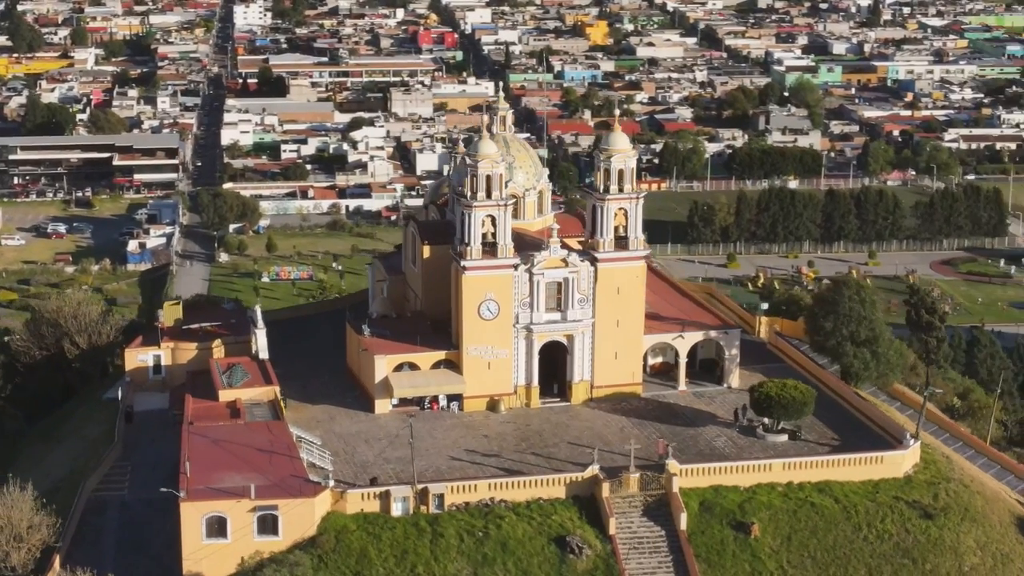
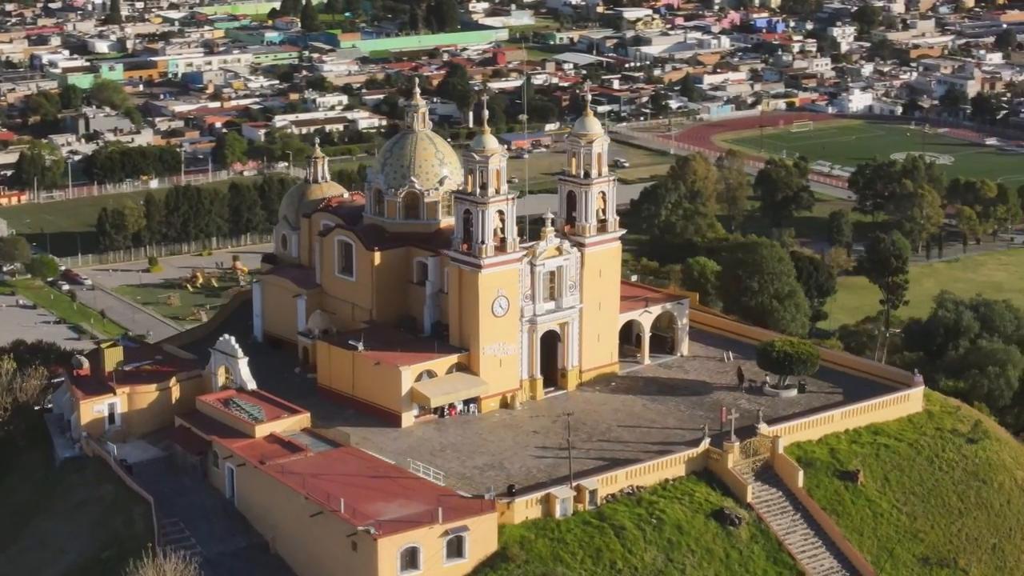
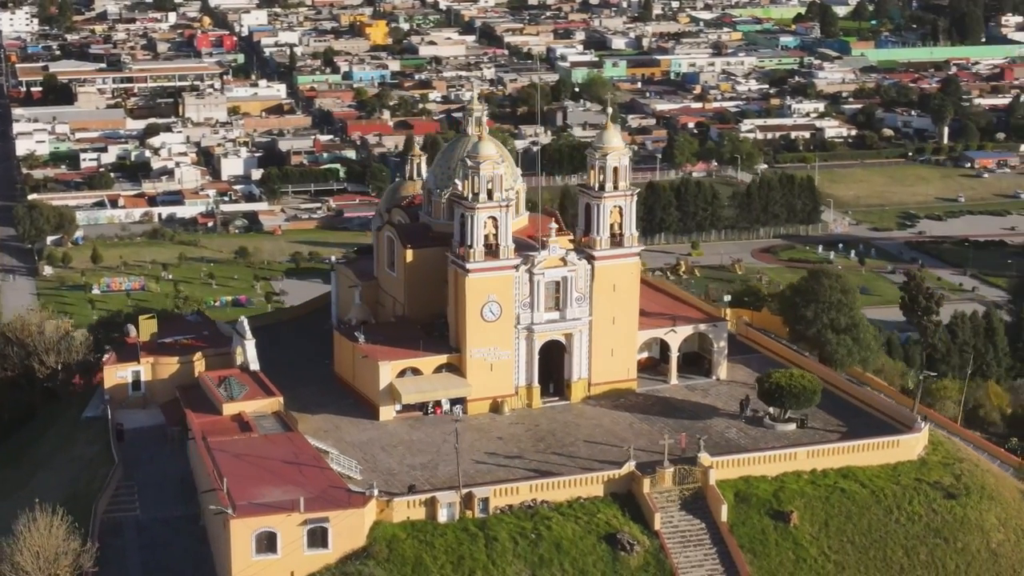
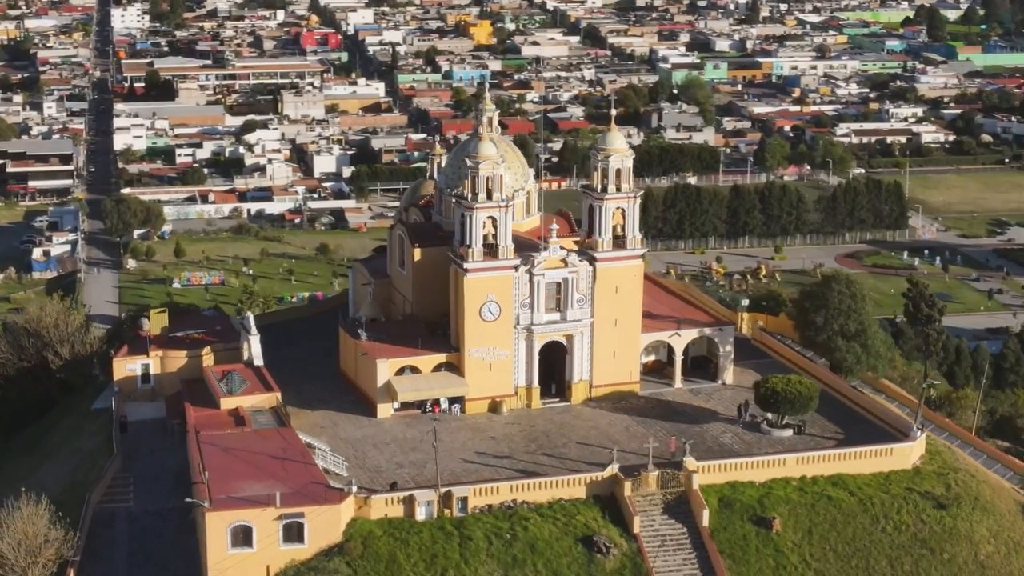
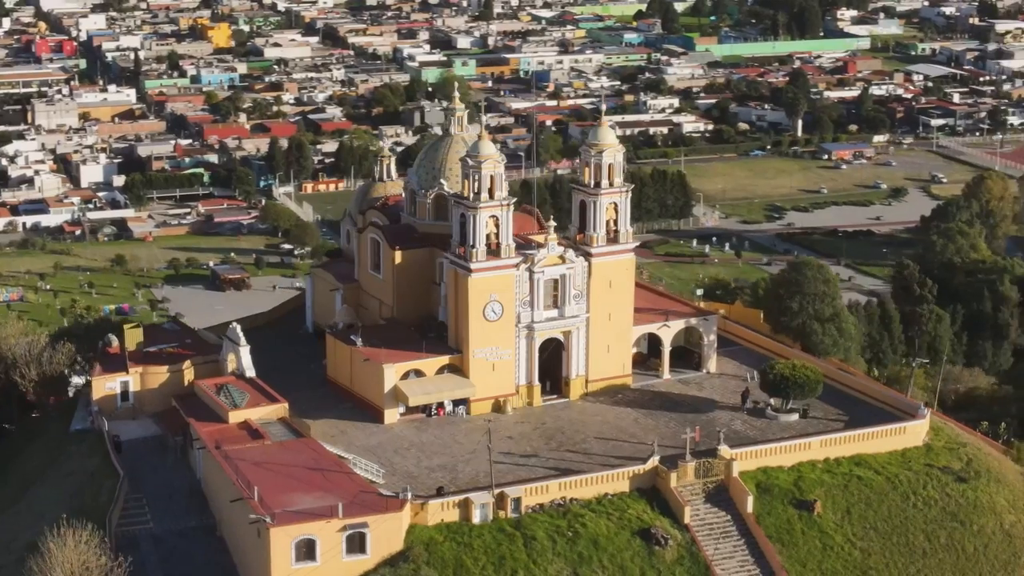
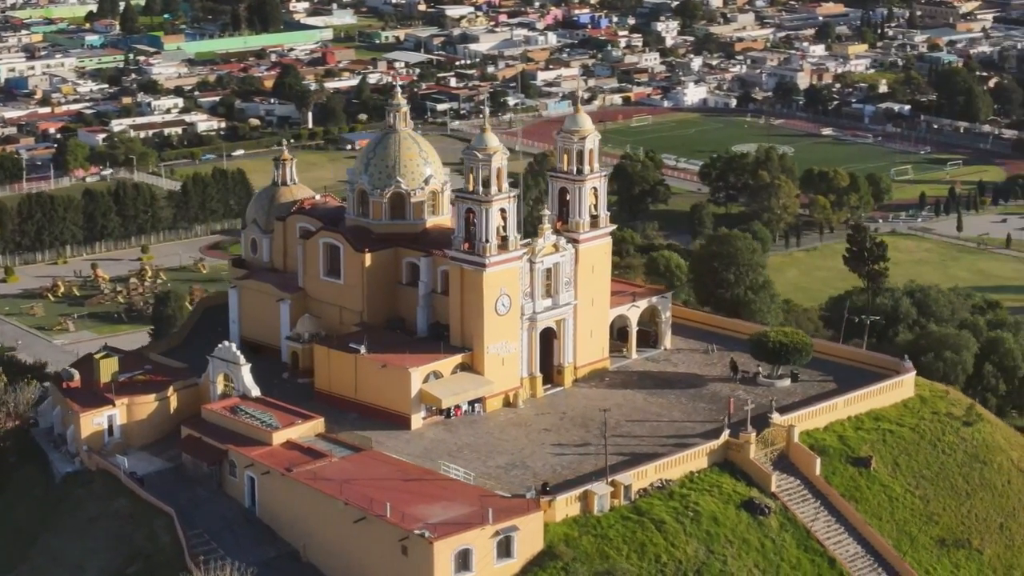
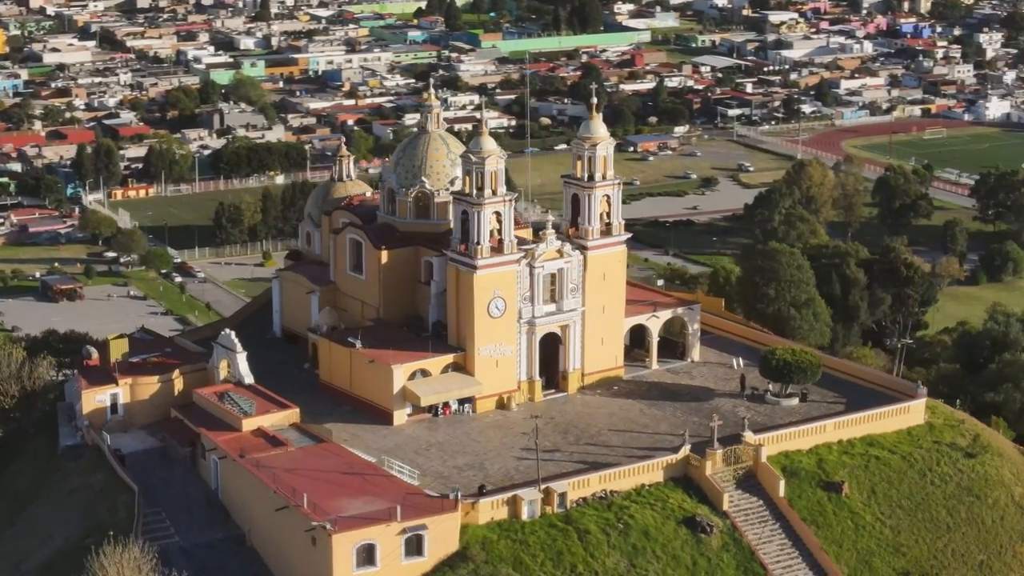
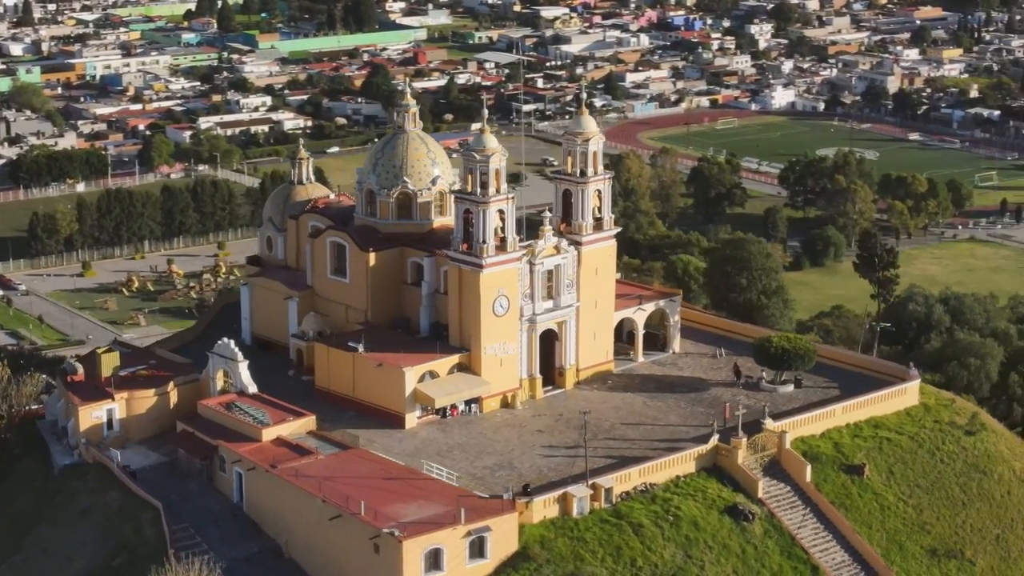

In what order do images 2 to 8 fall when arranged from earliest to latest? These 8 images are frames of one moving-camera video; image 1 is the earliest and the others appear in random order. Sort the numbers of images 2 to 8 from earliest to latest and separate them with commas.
4, 3, 5, 7, 2, 8, 6
